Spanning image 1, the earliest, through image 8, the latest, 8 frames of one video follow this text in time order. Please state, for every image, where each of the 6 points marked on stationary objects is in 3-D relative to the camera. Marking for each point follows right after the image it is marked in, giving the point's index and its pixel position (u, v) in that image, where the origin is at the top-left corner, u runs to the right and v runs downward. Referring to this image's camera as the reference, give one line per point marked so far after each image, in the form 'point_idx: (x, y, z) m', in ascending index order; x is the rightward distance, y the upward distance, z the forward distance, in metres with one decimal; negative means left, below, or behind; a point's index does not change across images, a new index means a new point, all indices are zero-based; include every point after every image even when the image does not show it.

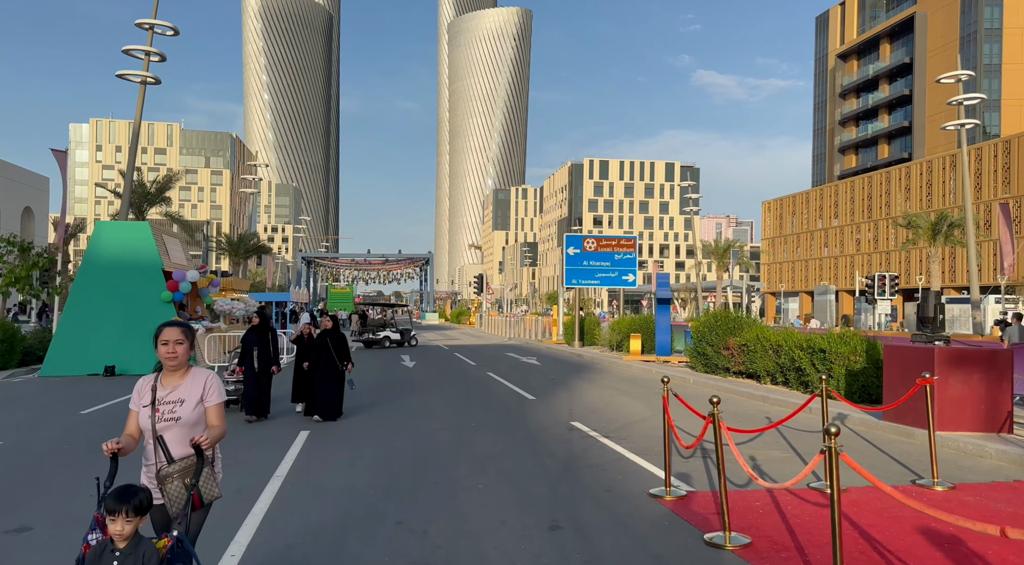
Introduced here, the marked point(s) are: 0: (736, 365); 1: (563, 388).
0: (+5.6, -2.0, +16.8) m
1: (+1.1, -2.4, +15.7) m
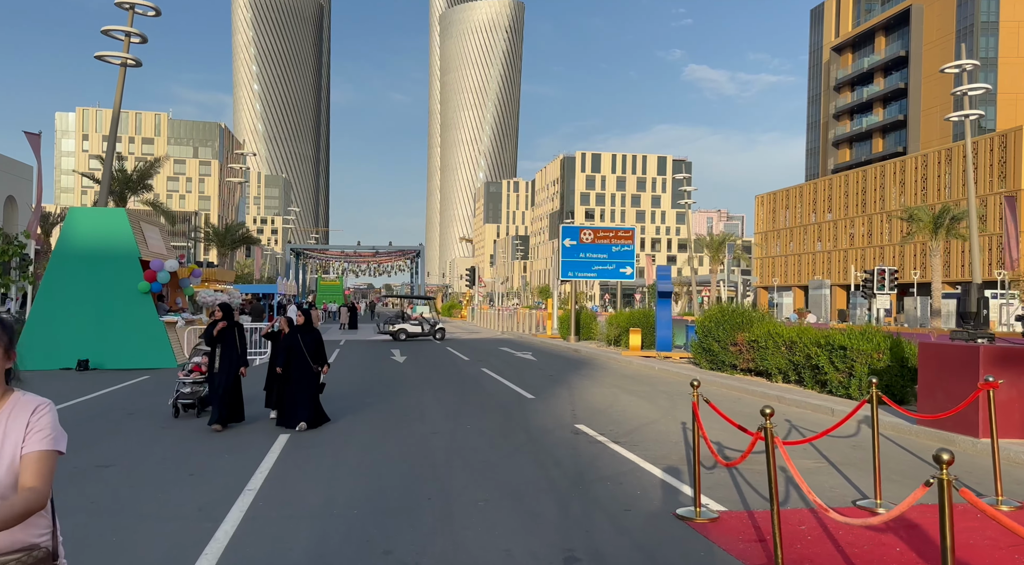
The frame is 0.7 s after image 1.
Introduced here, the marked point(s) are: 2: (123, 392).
0: (+5.6, -1.8, +16.0) m
1: (+1.1, -2.2, +14.8) m
2: (-8.0, -2.3, +14.0) m
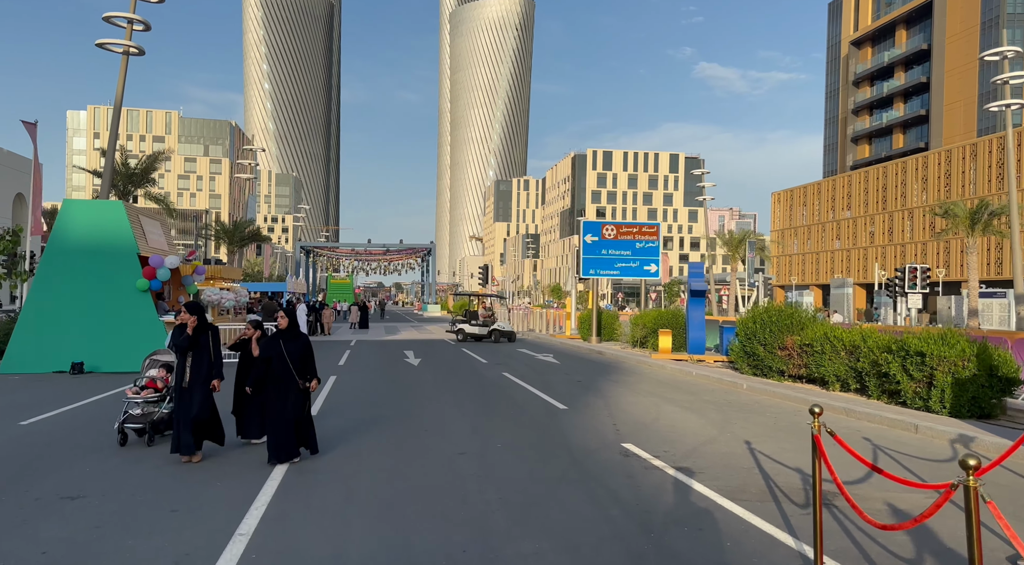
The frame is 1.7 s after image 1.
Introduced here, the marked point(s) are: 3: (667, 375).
0: (+6.1, -1.8, +14.6) m
1: (+1.6, -2.2, +13.4) m
2: (-7.5, -2.2, +12.8) m
3: (+3.8, -2.3, +16.7) m
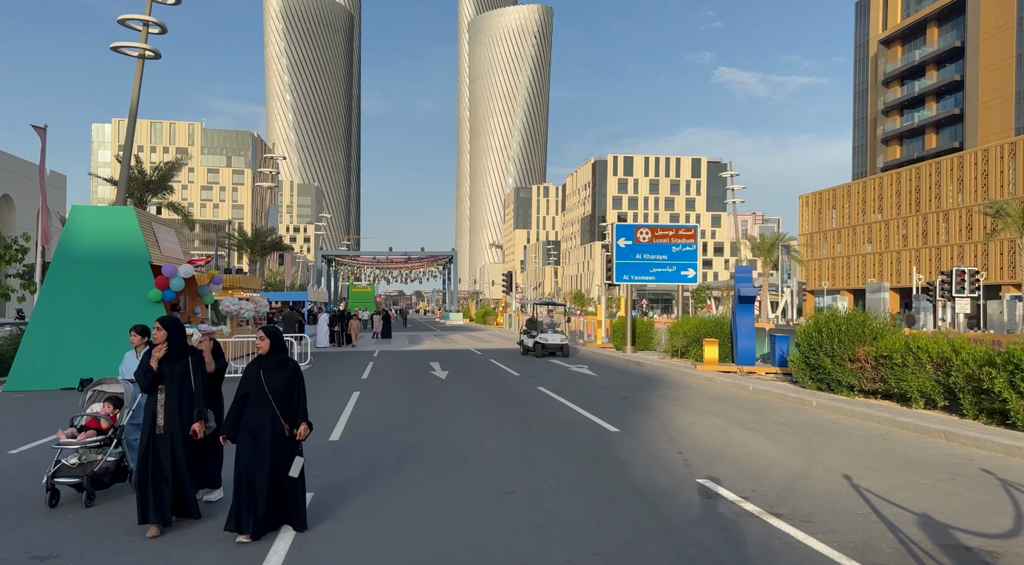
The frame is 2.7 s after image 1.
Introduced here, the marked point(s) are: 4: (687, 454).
0: (+6.9, -1.9, +13.1) m
1: (+2.4, -2.3, +12.0) m
2: (-6.7, -2.4, +11.7) m
3: (+4.7, -2.4, +15.3) m
4: (+2.3, -2.3, +8.9) m
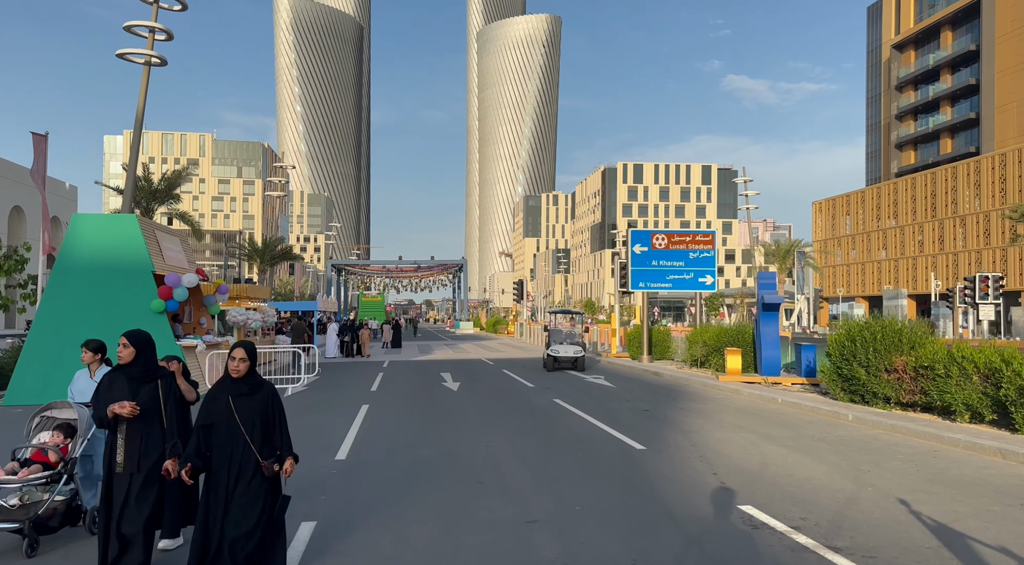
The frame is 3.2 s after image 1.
0: (+7.2, -2.0, +12.3) m
1: (+2.6, -2.4, +11.3) m
2: (-6.5, -2.5, +11.1) m
3: (+5.0, -2.6, +14.5) m
4: (+2.5, -2.3, +8.2) m
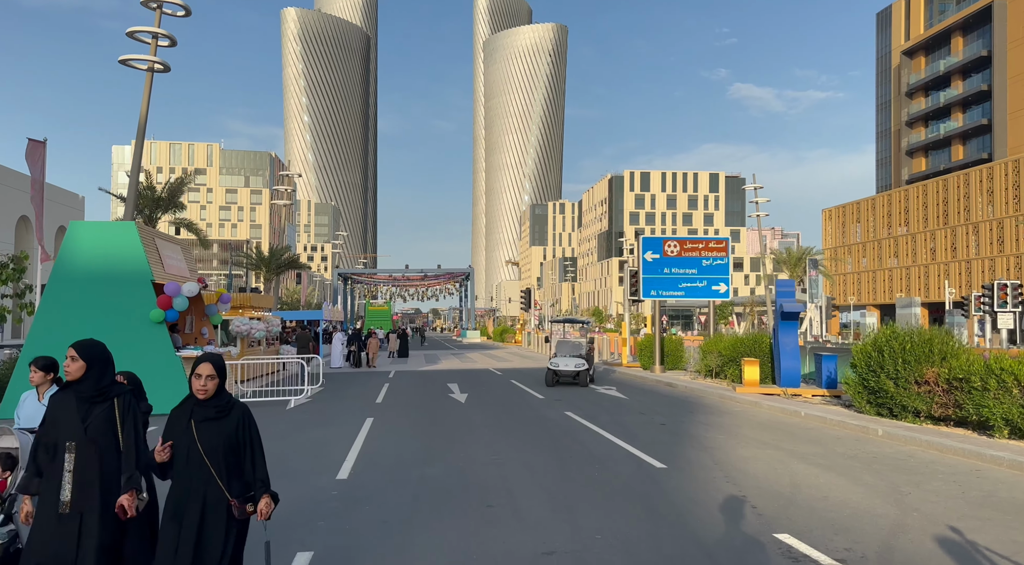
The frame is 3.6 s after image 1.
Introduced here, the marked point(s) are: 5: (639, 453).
0: (+7.4, -2.1, +11.6) m
1: (+2.8, -2.5, +10.7) m
2: (-6.3, -2.7, +10.6) m
3: (+5.2, -2.7, +13.9) m
4: (+2.7, -2.4, +7.6) m
5: (+1.8, -2.5, +9.9) m
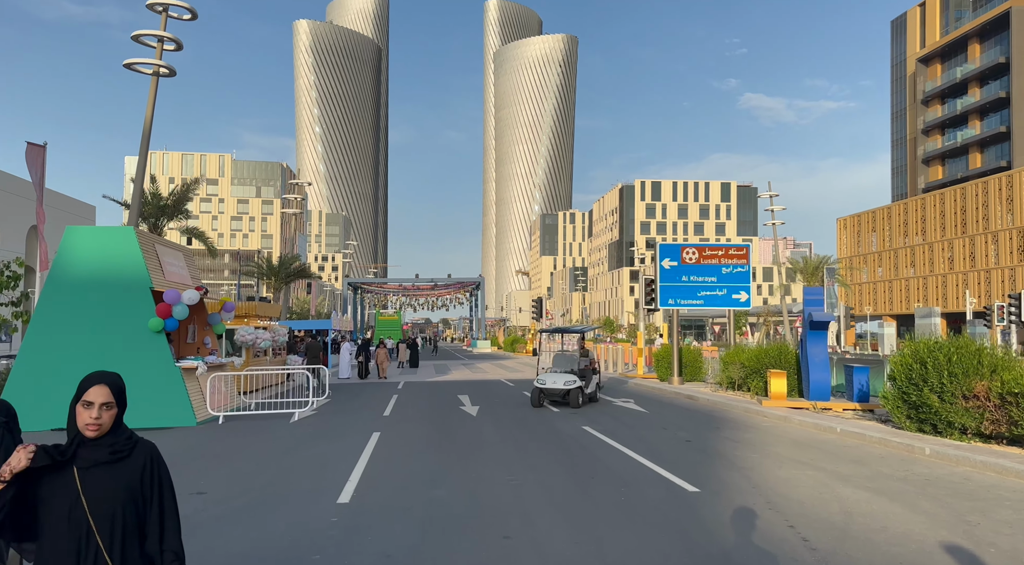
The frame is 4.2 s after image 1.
0: (+7.6, -2.2, +10.7) m
1: (+3.1, -2.6, +9.9) m
2: (-6.1, -2.8, +9.9) m
3: (+5.5, -2.9, +13.0) m
4: (+2.9, -2.5, +6.8) m
5: (+2.1, -2.6, +9.1) m
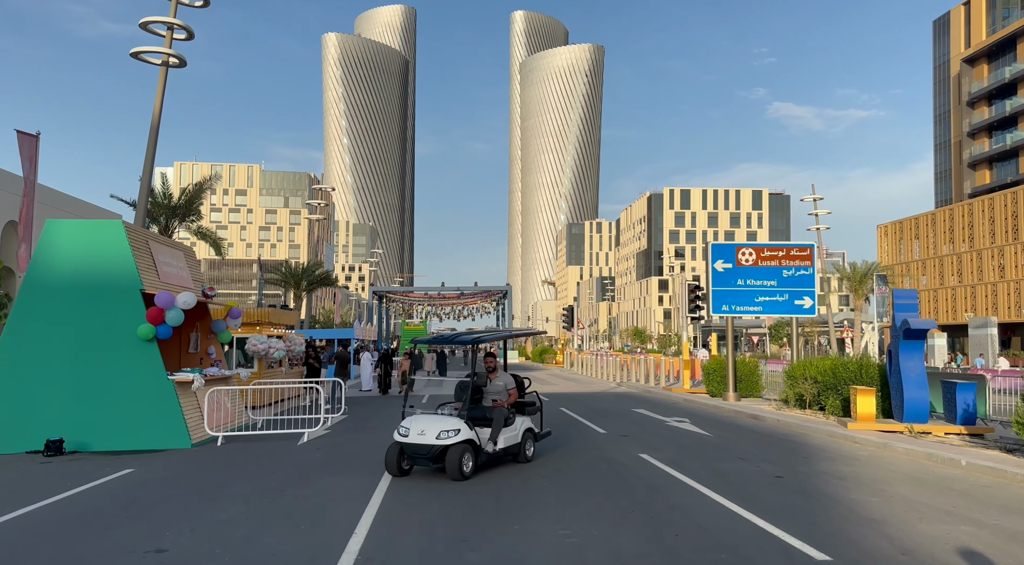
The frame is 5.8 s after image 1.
0: (+8.3, -2.2, +8.2) m
1: (+3.7, -2.5, +7.6) m
2: (-5.5, -2.7, +7.9) m
3: (+6.2, -2.8, +10.6) m
4: (+3.4, -2.3, +4.4) m
5: (+2.6, -2.5, +6.8) m
